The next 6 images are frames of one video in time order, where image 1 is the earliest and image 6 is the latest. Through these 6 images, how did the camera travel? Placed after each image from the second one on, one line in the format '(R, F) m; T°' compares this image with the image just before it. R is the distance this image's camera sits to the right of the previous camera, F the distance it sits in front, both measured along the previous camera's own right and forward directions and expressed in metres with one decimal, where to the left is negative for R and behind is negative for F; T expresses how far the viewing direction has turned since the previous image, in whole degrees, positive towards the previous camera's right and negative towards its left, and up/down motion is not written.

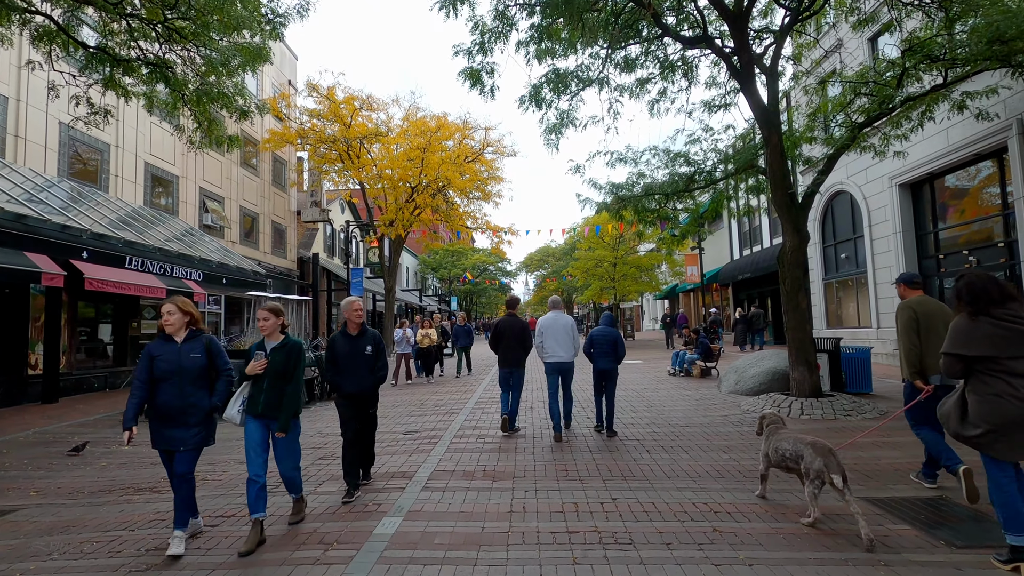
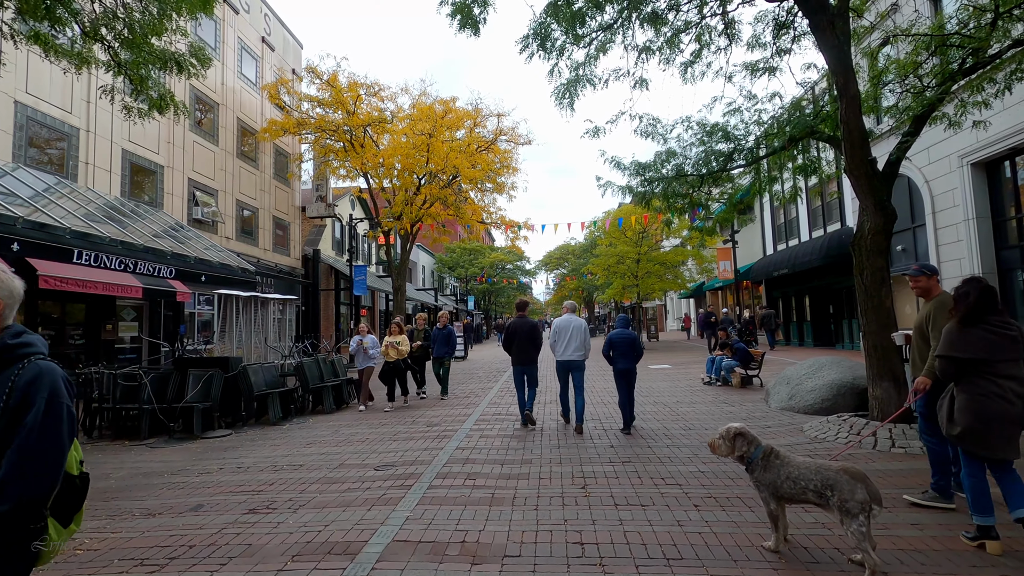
(+0.2, +1.6) m; -2°
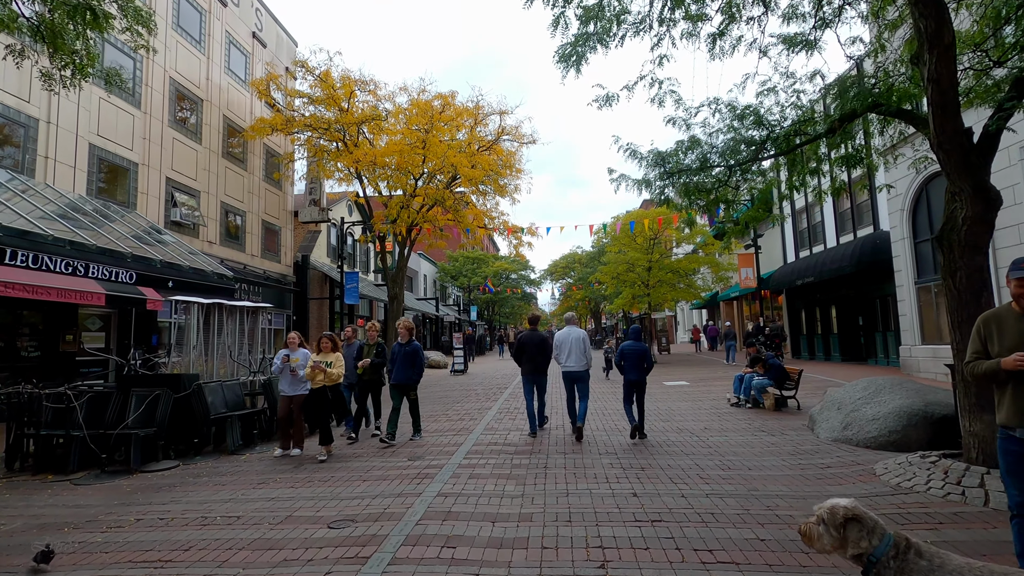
(+0.1, +1.3) m; -1°
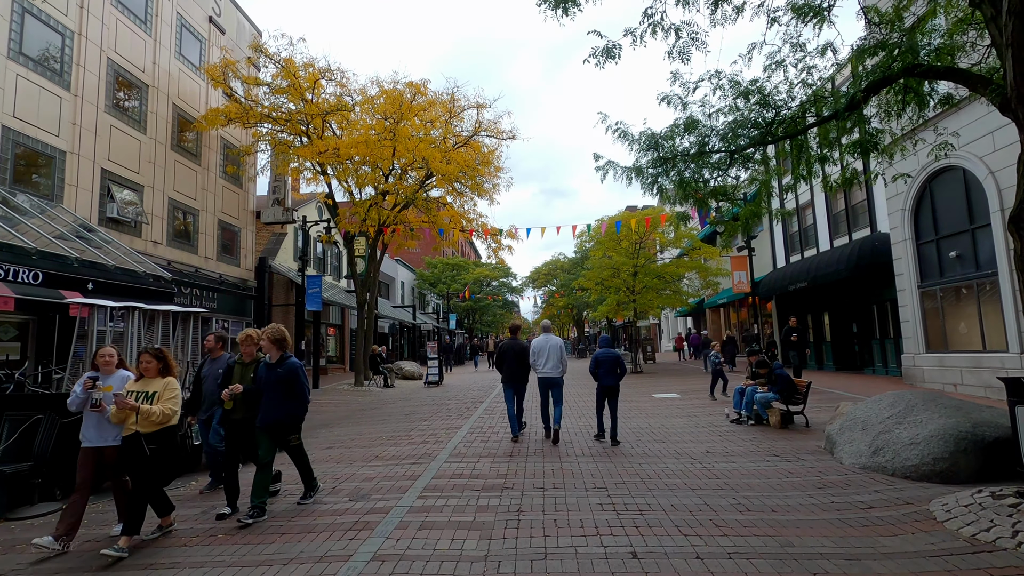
(+0.2, +1.2) m; +2°
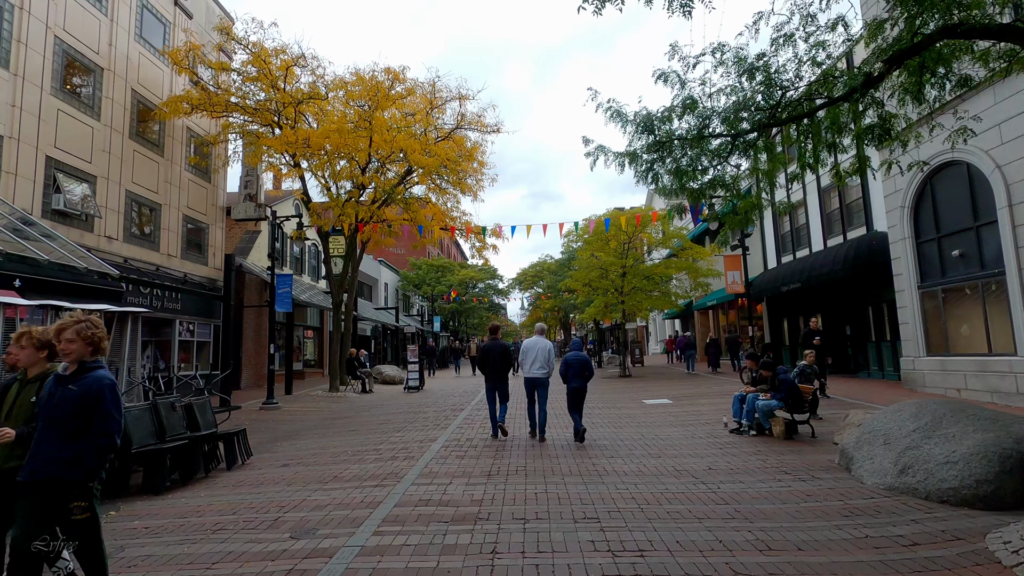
(+0.1, +0.8) m; +1°
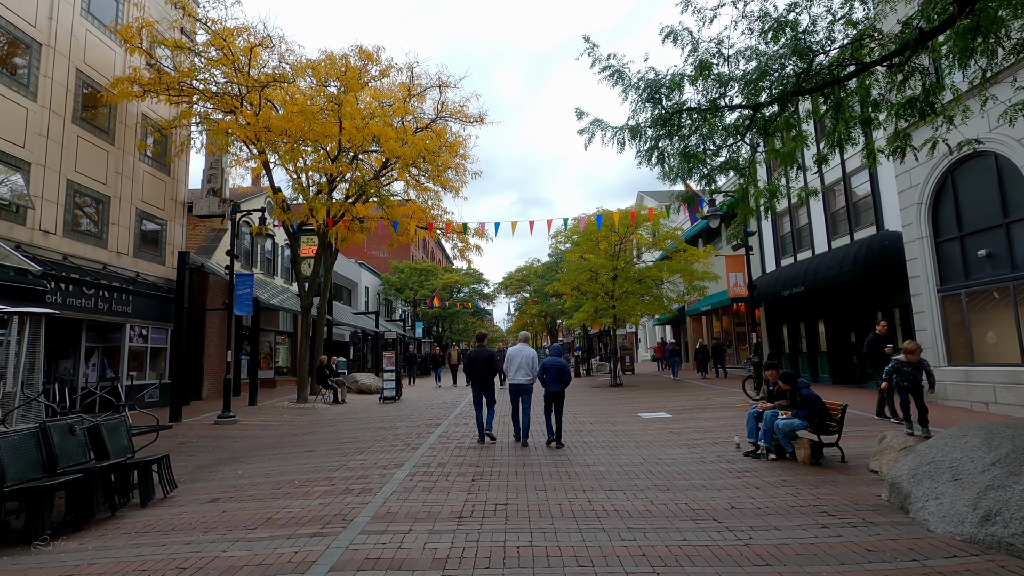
(+0.1, +1.3) m; +1°
